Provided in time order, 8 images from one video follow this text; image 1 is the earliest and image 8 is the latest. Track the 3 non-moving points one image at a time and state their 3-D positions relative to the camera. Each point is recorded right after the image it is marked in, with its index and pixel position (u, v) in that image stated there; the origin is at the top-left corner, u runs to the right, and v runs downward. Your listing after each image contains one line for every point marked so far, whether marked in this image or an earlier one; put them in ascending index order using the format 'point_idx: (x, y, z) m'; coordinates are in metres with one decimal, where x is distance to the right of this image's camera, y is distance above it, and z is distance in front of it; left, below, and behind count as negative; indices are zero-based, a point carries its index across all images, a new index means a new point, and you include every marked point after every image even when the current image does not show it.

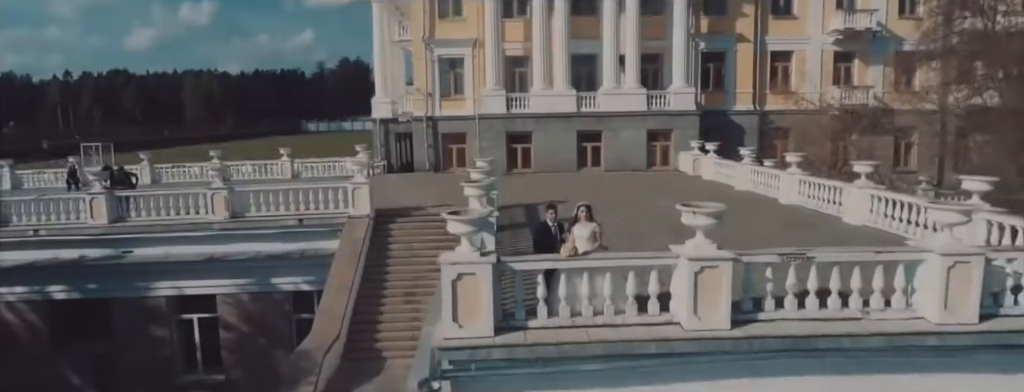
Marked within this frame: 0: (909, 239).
0: (+5.7, -0.5, +8.4) m
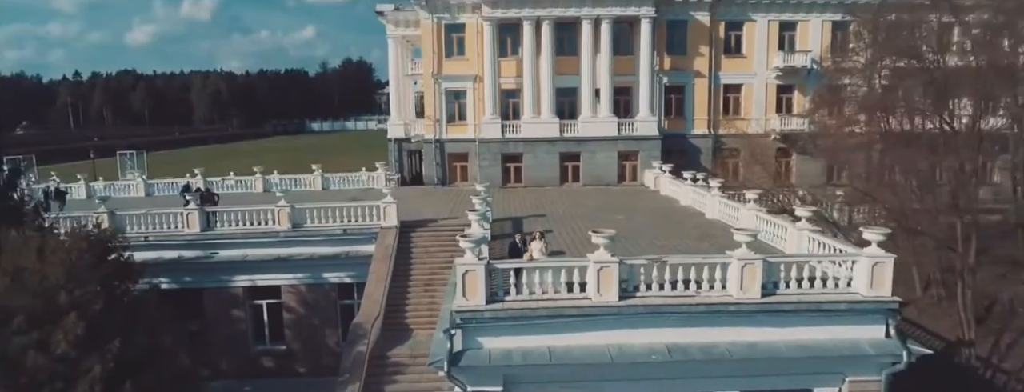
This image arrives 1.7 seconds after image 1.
0: (+5.4, -1.0, +12.3) m
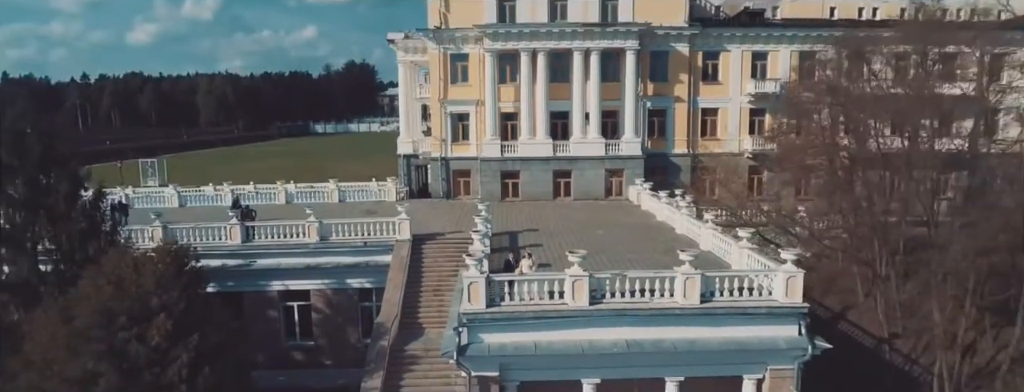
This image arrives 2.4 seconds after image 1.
0: (+5.3, -1.5, +14.8) m
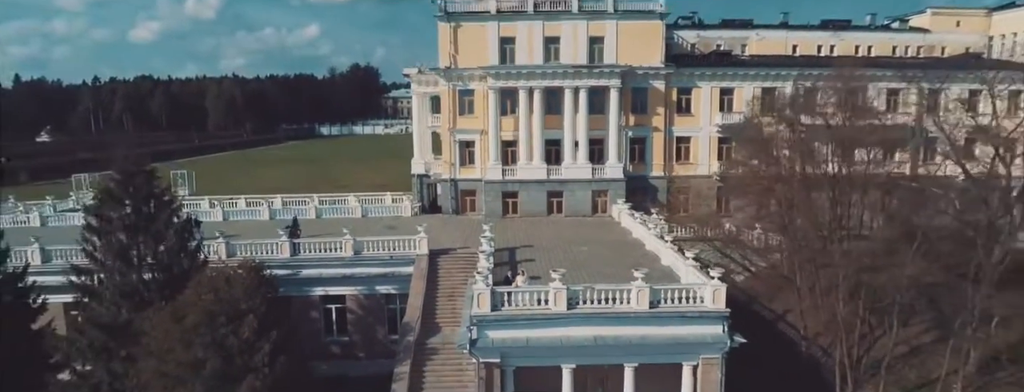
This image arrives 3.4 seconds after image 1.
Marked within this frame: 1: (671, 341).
0: (+5.3, -2.4, +18.9) m
1: (+4.2, -3.8, +15.4) m
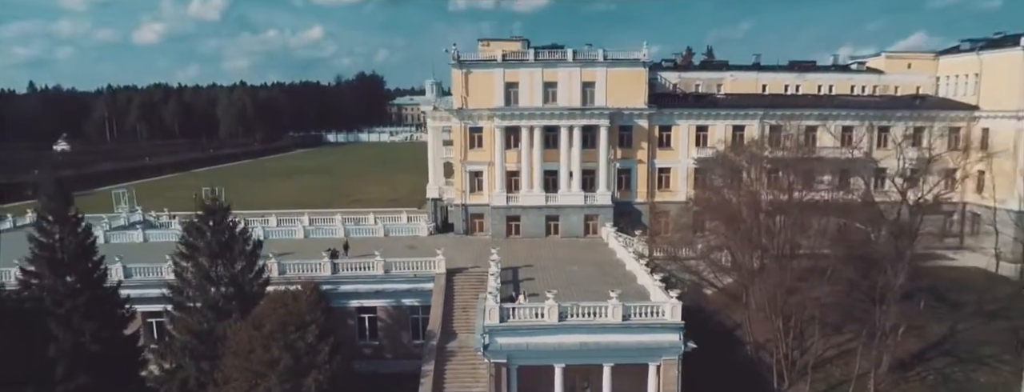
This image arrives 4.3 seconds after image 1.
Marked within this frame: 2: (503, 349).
0: (+5.4, -3.8, +23.4) m
1: (+4.3, -5.1, +20.0) m
2: (-0.3, -5.2, +19.9) m
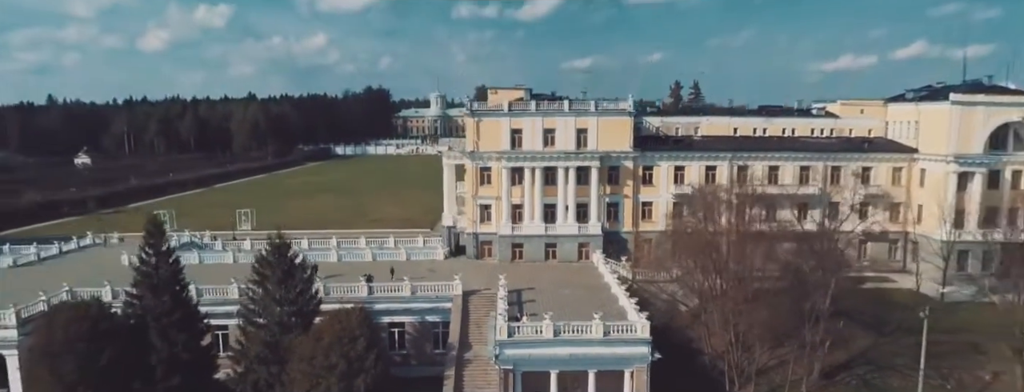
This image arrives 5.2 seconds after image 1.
0: (+5.6, -5.7, +29.1) m
1: (+4.5, -7.0, +25.7) m
2: (-0.1, -7.1, +25.6) m
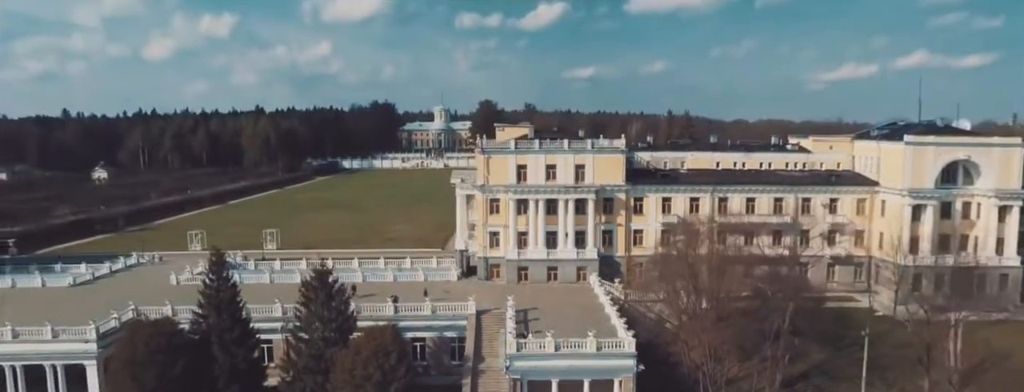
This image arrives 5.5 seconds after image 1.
0: (+6.1, -7.8, +34.2) m
1: (+4.9, -9.0, +30.7) m
2: (+0.3, -9.1, +30.6) m
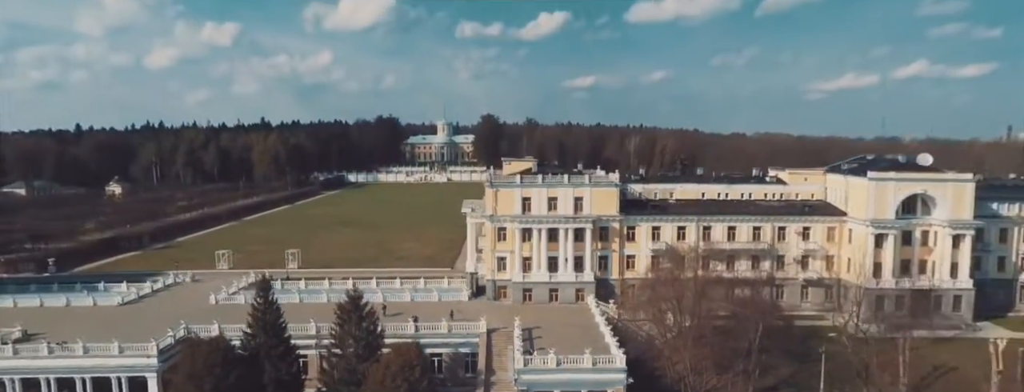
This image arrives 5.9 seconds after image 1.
0: (+6.6, -10.1, +39.4) m
1: (+5.4, -11.3, +35.8) m
2: (+0.8, -11.4, +35.8) m
